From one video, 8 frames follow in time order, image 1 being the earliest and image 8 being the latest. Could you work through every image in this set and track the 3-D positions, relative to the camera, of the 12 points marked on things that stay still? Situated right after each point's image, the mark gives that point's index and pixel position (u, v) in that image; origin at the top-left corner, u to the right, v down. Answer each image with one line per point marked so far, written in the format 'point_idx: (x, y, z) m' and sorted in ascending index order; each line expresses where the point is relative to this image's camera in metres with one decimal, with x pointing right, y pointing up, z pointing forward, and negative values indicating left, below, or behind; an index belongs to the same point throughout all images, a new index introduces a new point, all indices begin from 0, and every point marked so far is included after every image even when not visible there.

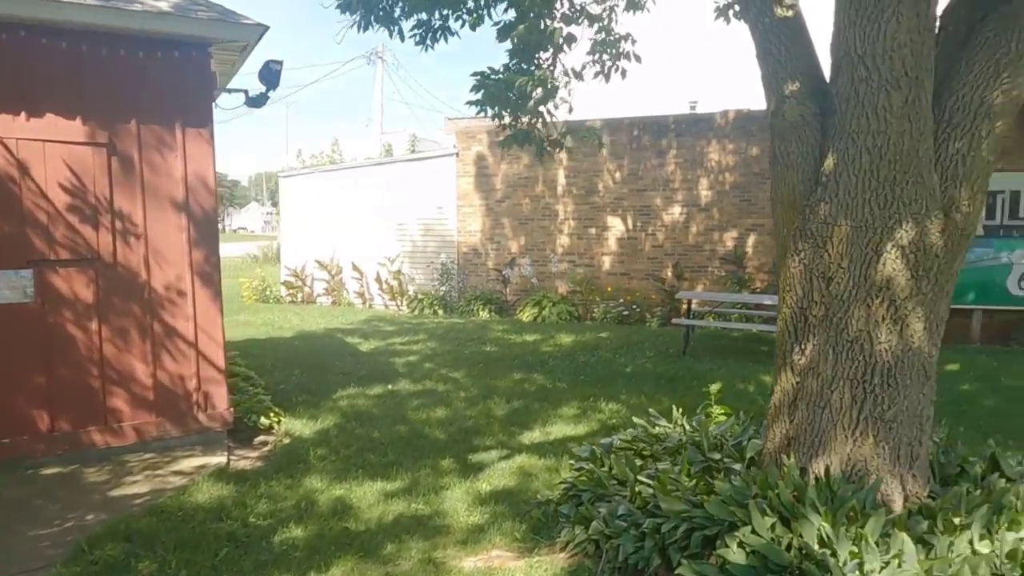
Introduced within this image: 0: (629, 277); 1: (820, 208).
0: (+2.1, +0.2, +11.9) m
1: (+1.5, +0.4, +3.3) m
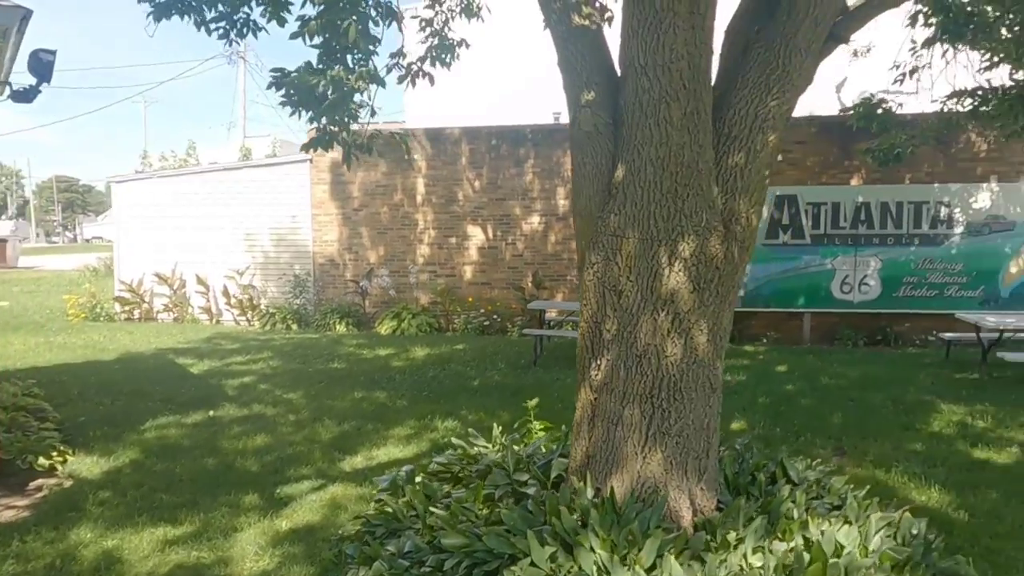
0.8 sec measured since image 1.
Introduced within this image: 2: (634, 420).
0: (-0.4, 0.0, +11.8) m
1: (+0.5, +0.3, +3.2) m
2: (+0.6, -0.6, +3.1) m
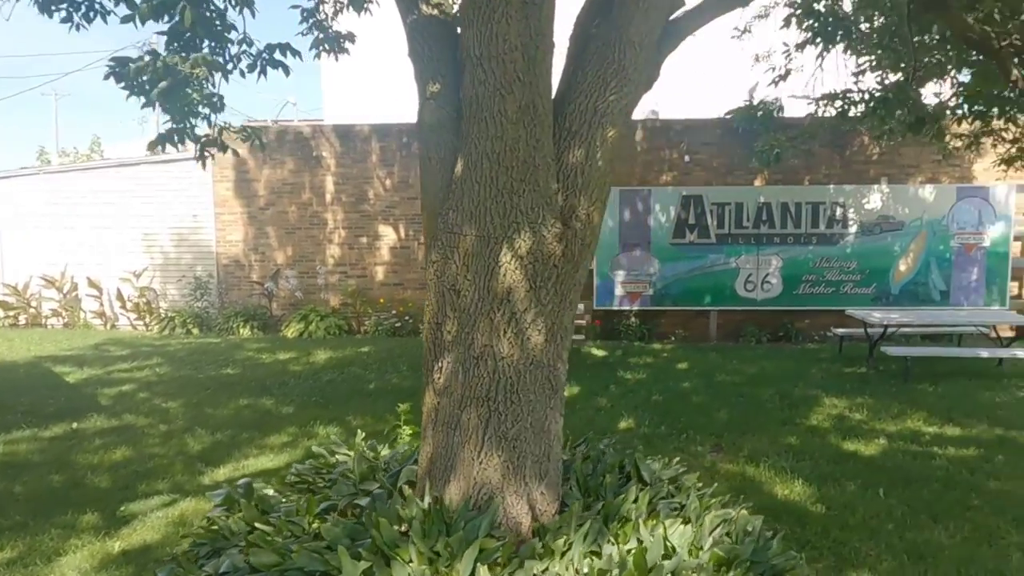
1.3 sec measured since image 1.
0: (-1.9, 0.0, +11.6) m
1: (-0.3, +0.3, +3.1) m
2: (-0.2, -0.6, +3.0) m
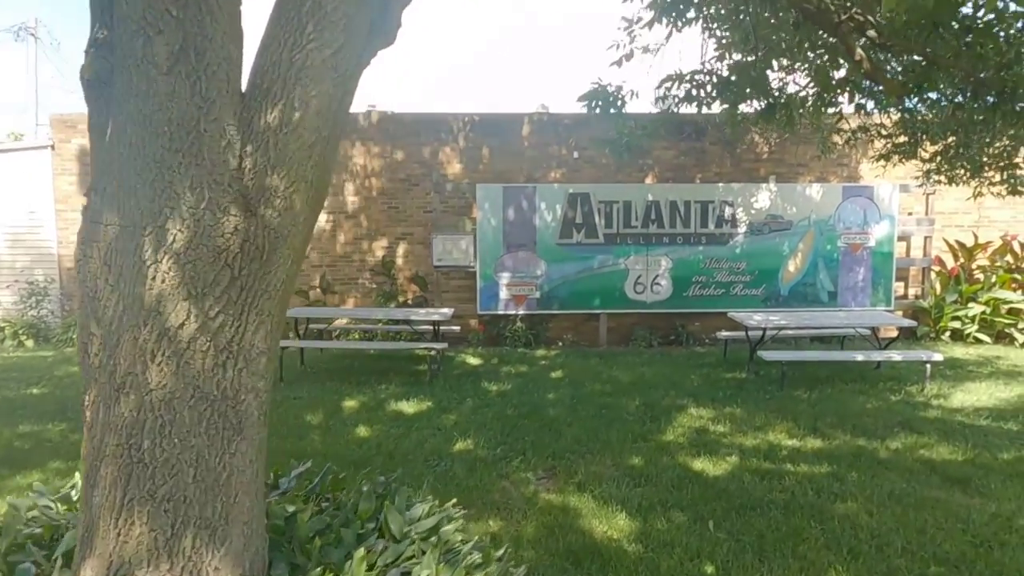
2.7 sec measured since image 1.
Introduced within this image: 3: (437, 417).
0: (-3.8, -0.1, +10.6) m
1: (-1.4, +0.3, +2.3) m
2: (-1.3, -0.6, +2.2) m
3: (-0.7, -1.2, +6.0) m
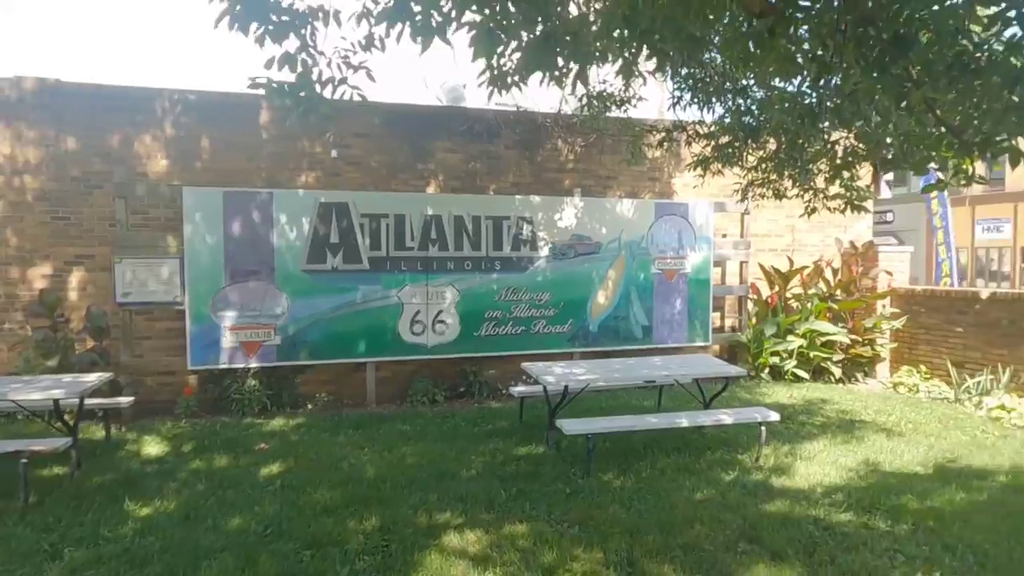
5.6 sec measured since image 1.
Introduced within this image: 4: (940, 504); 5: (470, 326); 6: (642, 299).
0: (-6.8, -0.6, +6.8) m
1: (-2.4, +0.1, -0.7) m
2: (-2.3, -0.9, -0.8) m
3: (-2.6, -1.5, +3.1) m
4: (+3.1, -1.5, +4.7) m
5: (-0.5, -0.5, +8.2) m
6: (+1.7, -0.1, +8.9) m
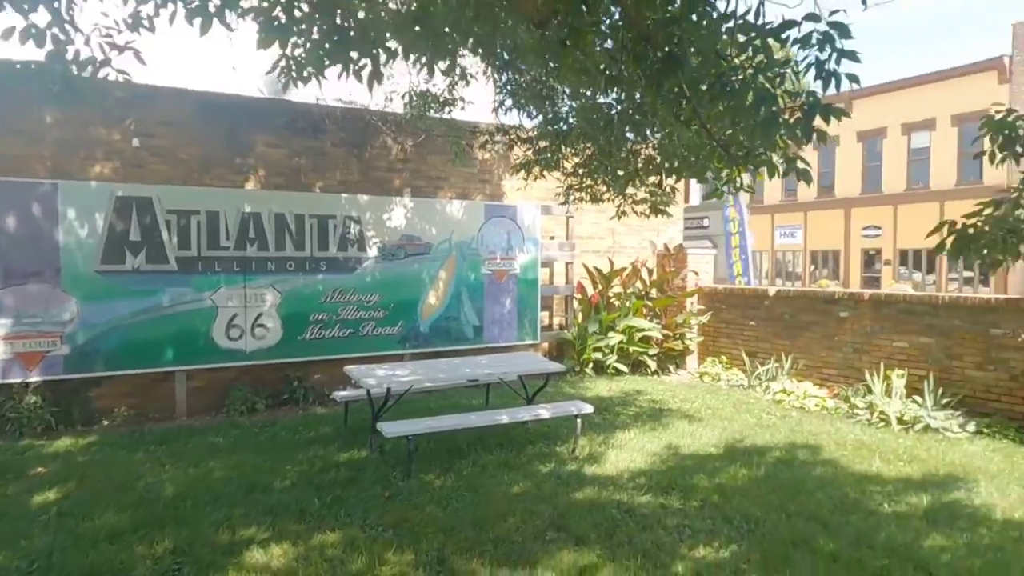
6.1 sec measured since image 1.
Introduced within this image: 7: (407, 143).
0: (-8.4, -0.7, +5.0) m
1: (-2.4, +0.1, -1.2) m
2: (-2.3, -0.9, -1.3) m
3: (-3.5, -1.6, +2.4) m
4: (+1.7, -1.5, +5.3) m
5: (-2.6, -0.5, +7.8) m
6: (-0.5, -0.1, +9.0) m
7: (-1.4, +1.9, +8.7) m
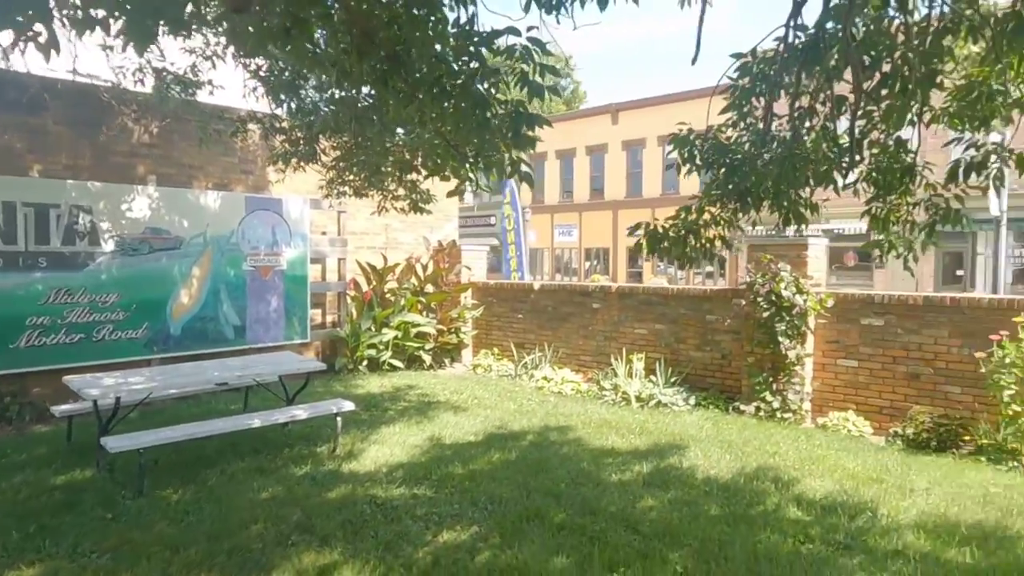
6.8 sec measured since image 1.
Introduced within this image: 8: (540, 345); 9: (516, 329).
0: (-9.8, -0.7, +2.3) m
1: (-2.3, 0.0, -1.9) m
2: (-2.1, -0.9, -1.9) m
3: (-4.3, -1.6, +1.3) m
4: (-0.3, -1.5, +5.5) m
5: (-5.1, -0.5, +6.7) m
6: (-3.5, -0.1, +8.4) m
7: (-4.3, +1.9, +7.9) m
8: (+0.4, -0.9, +10.1) m
9: (+0.1, -0.6, +10.5) m
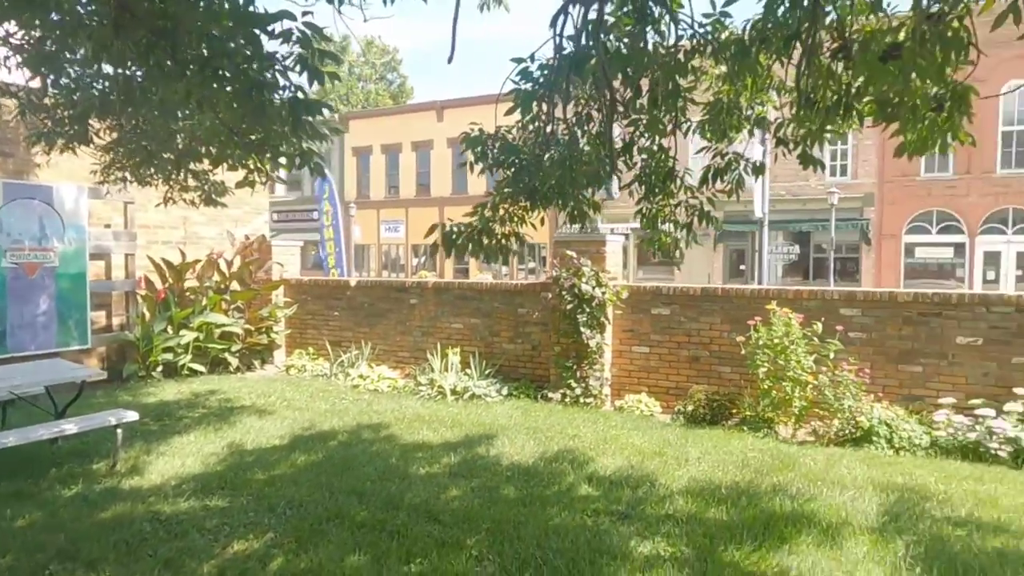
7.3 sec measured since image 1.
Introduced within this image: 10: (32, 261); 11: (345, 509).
0: (-10.3, -0.8, -0.2) m
1: (-1.9, 0.0, -2.4) m
2: (-1.7, -0.9, -2.4) m
3: (-4.7, -1.6, +0.2) m
4: (-1.8, -1.5, +5.3) m
5: (-6.8, -0.5, +5.2) m
6: (-5.7, -0.1, +7.3) m
7: (-6.3, +1.9, +6.5) m
8: (-2.3, -0.8, +9.9) m
9: (-2.8, -0.6, +10.2) m
10: (-5.5, +0.3, +7.6) m
11: (-1.1, -1.5, +4.4) m
